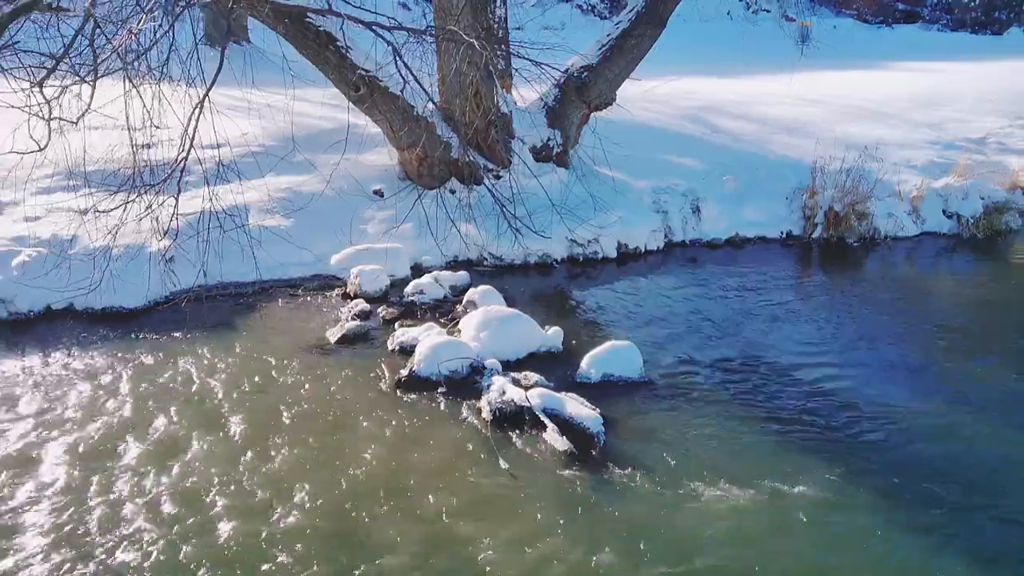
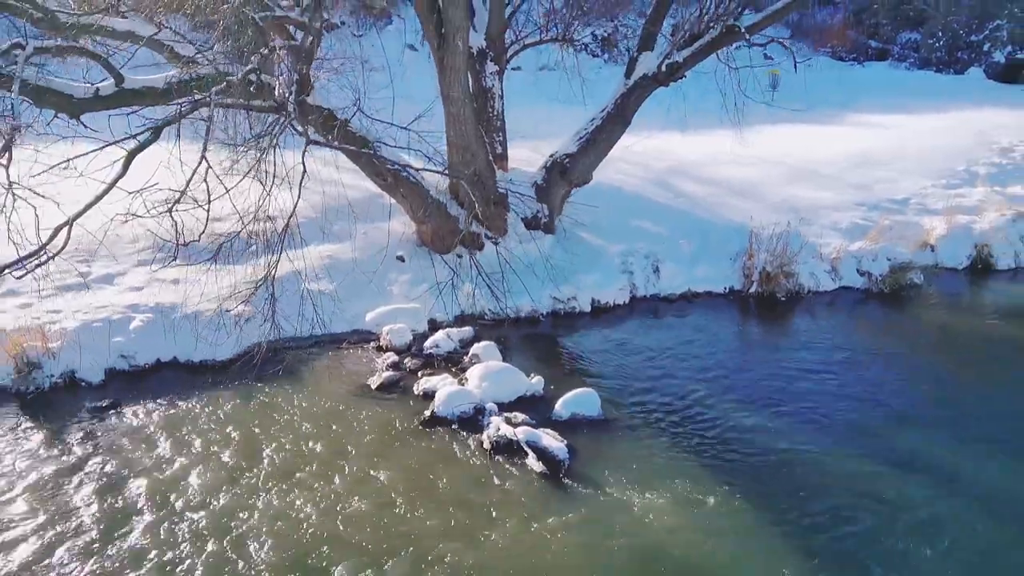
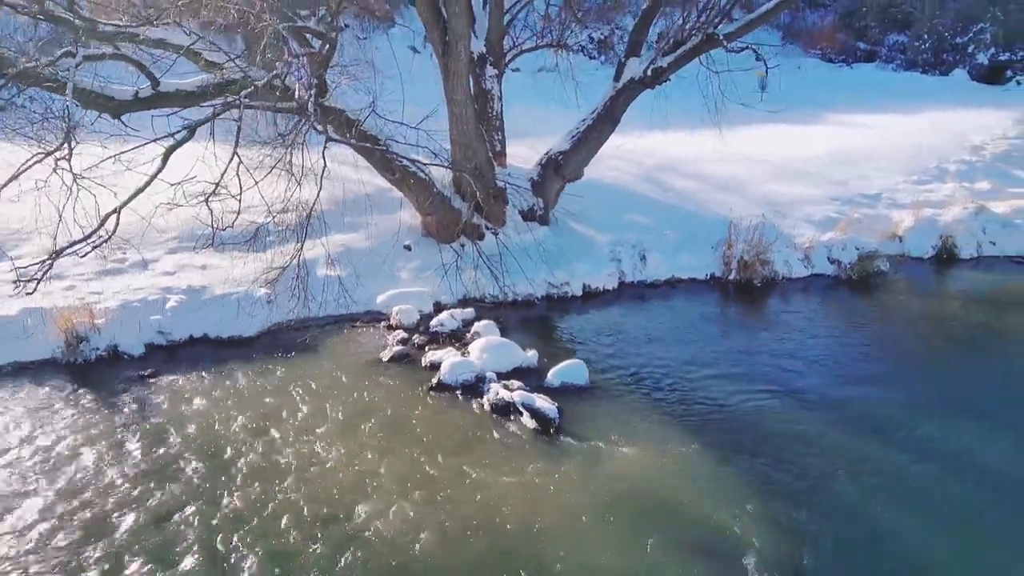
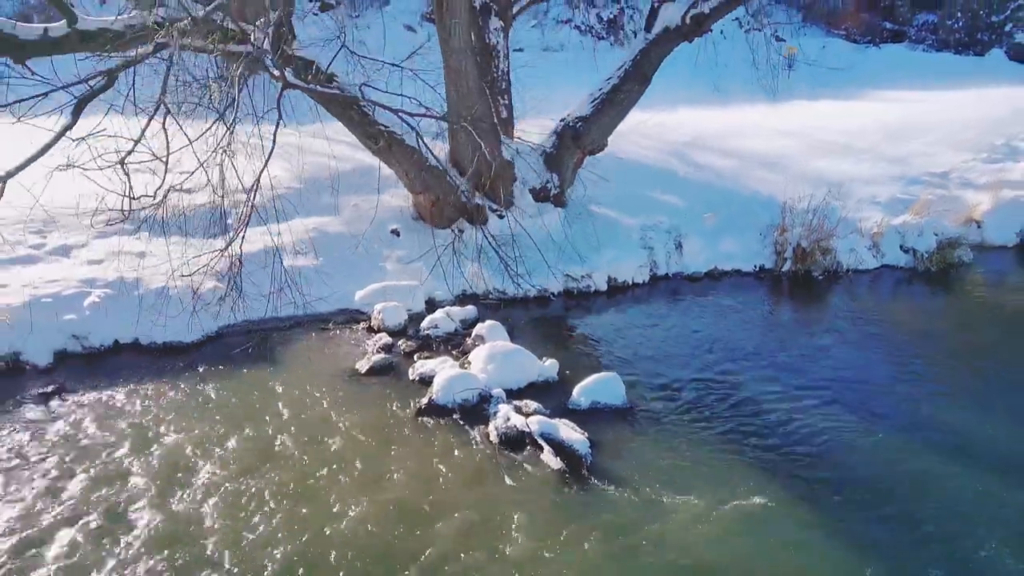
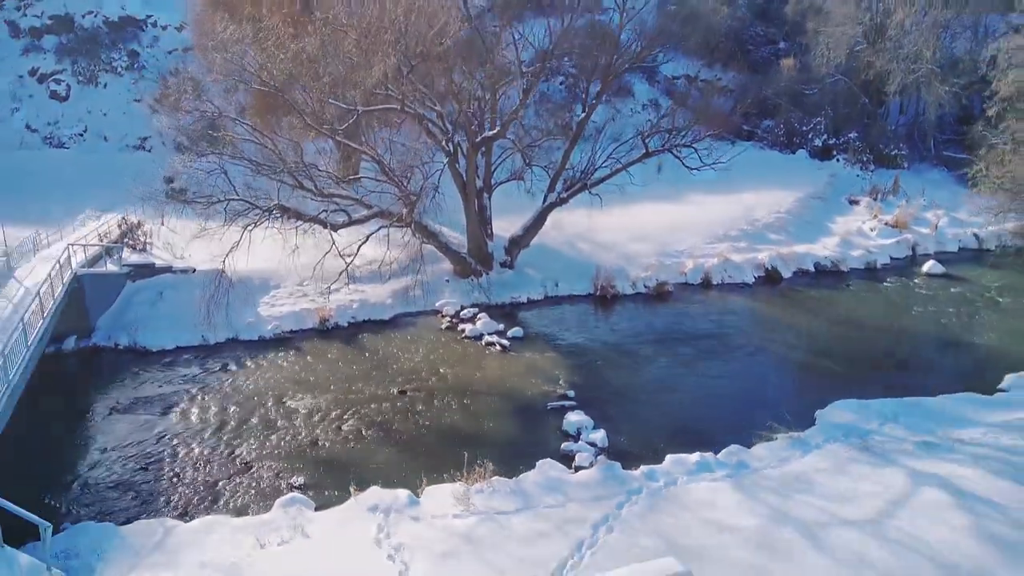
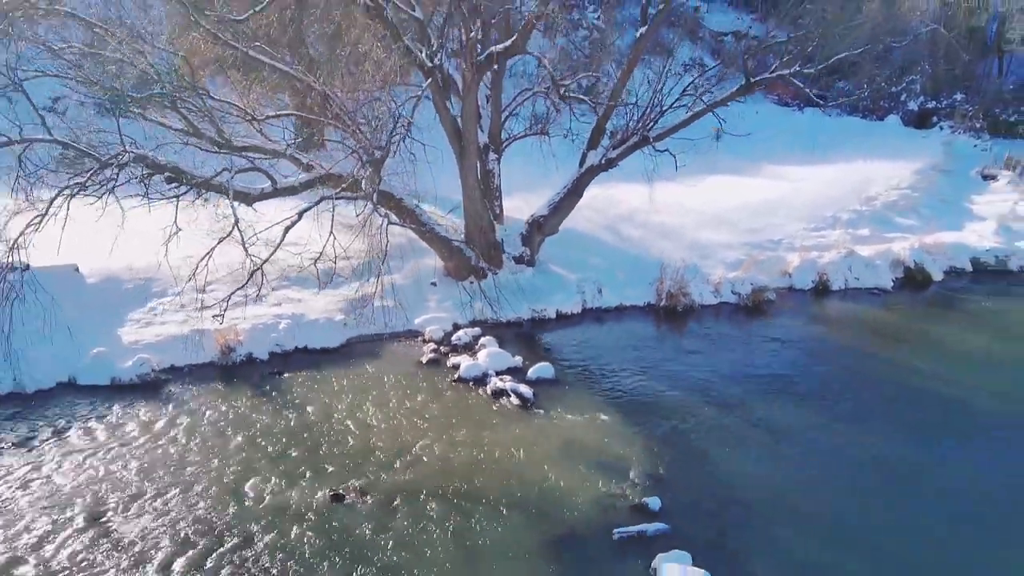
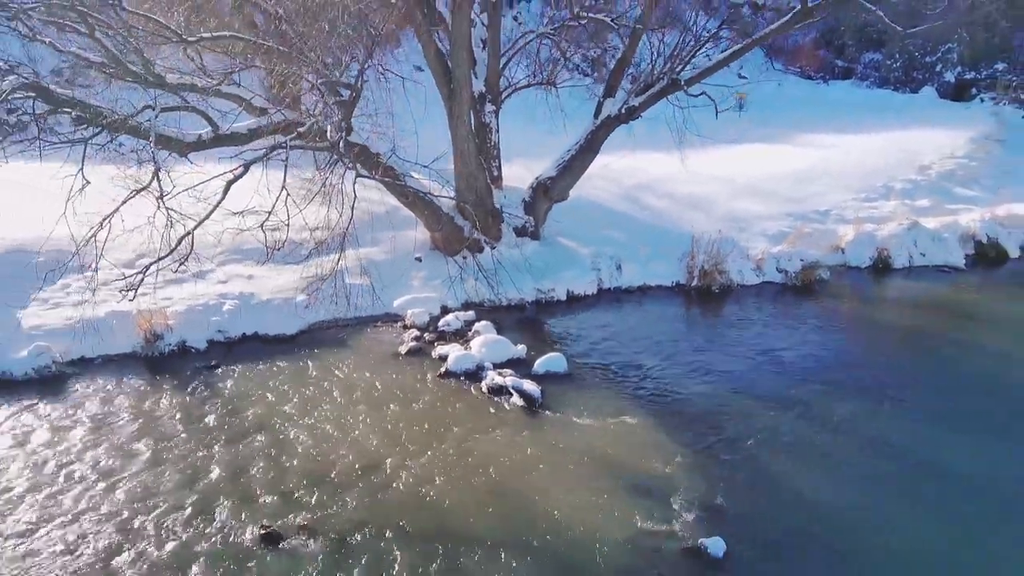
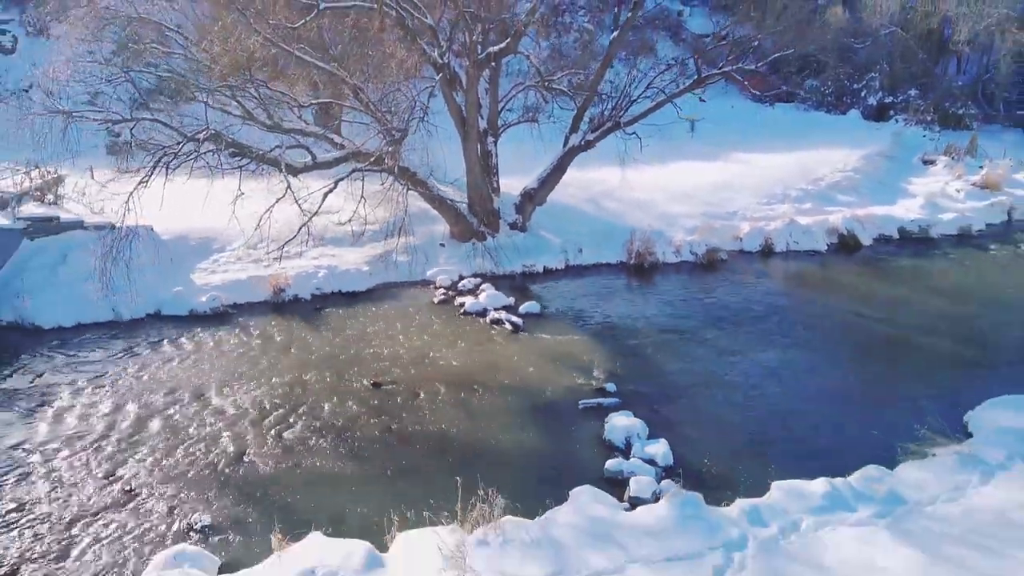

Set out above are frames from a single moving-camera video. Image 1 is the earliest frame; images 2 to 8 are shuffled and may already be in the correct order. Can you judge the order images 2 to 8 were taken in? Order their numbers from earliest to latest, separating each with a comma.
4, 2, 3, 7, 6, 8, 5
